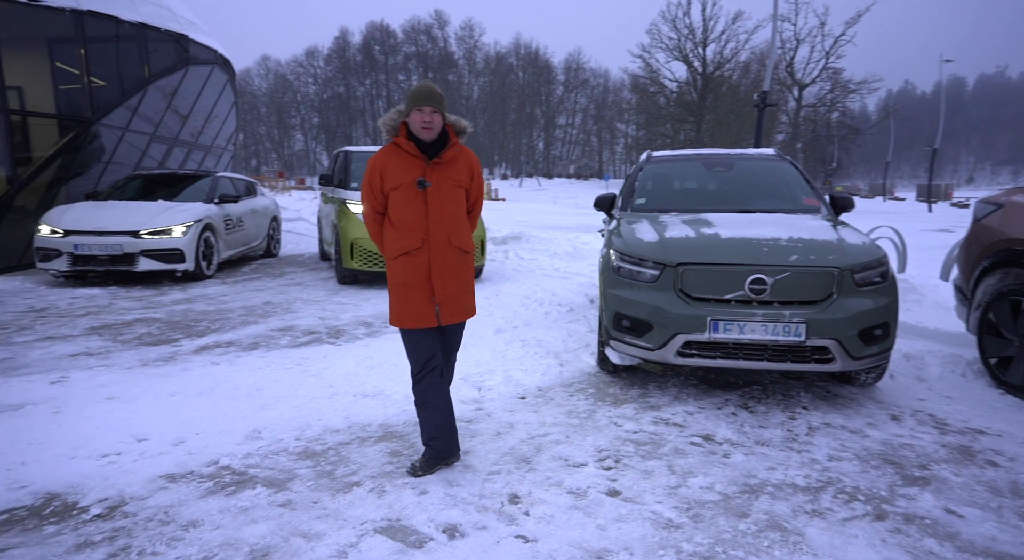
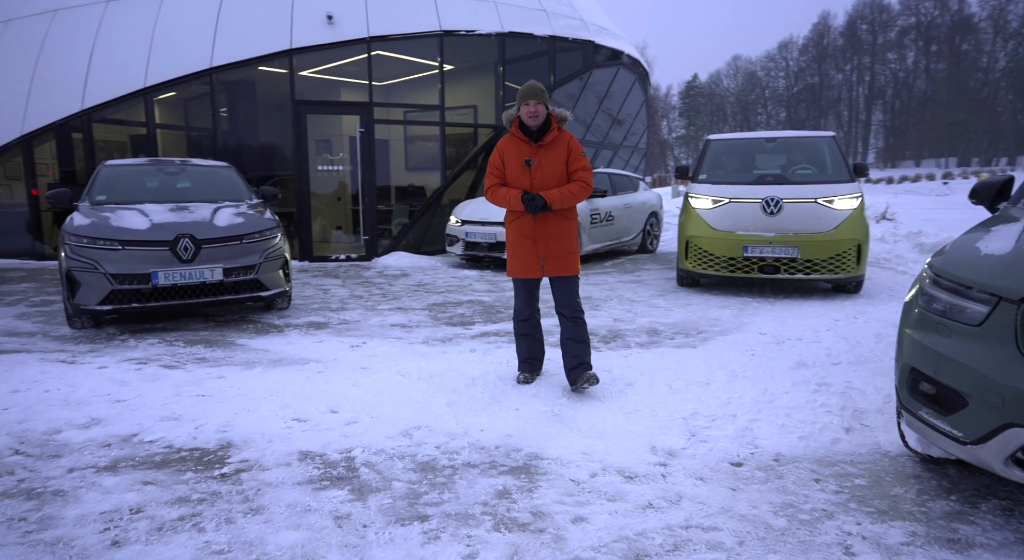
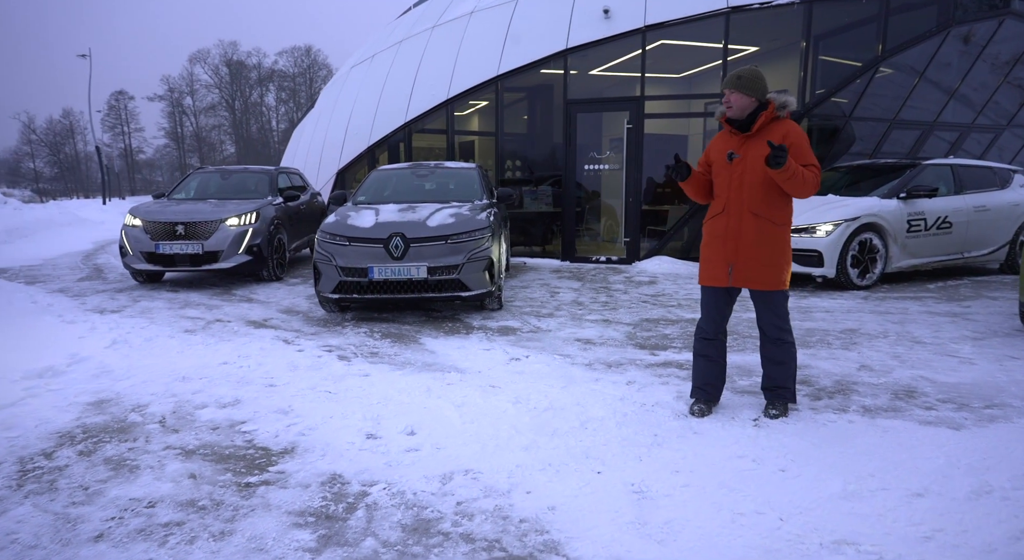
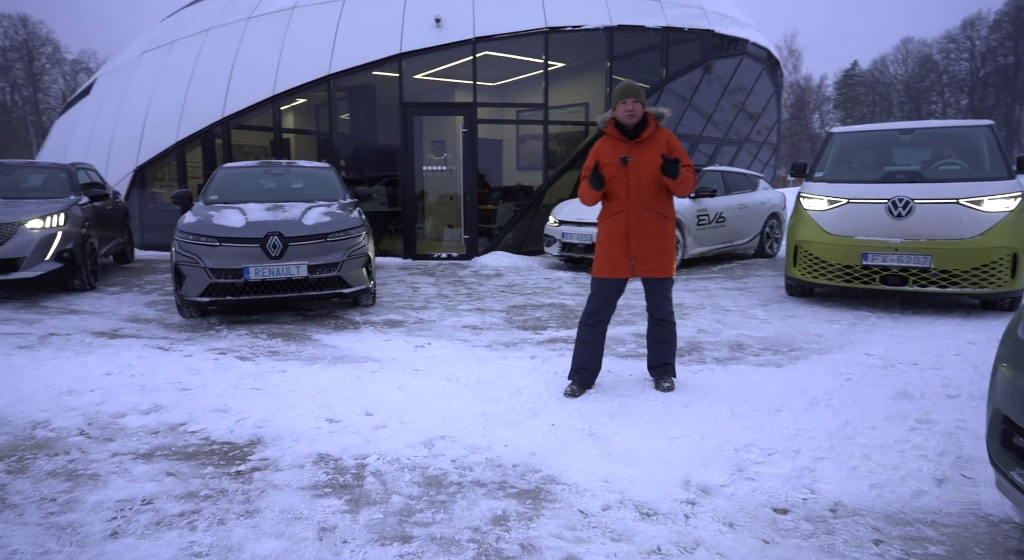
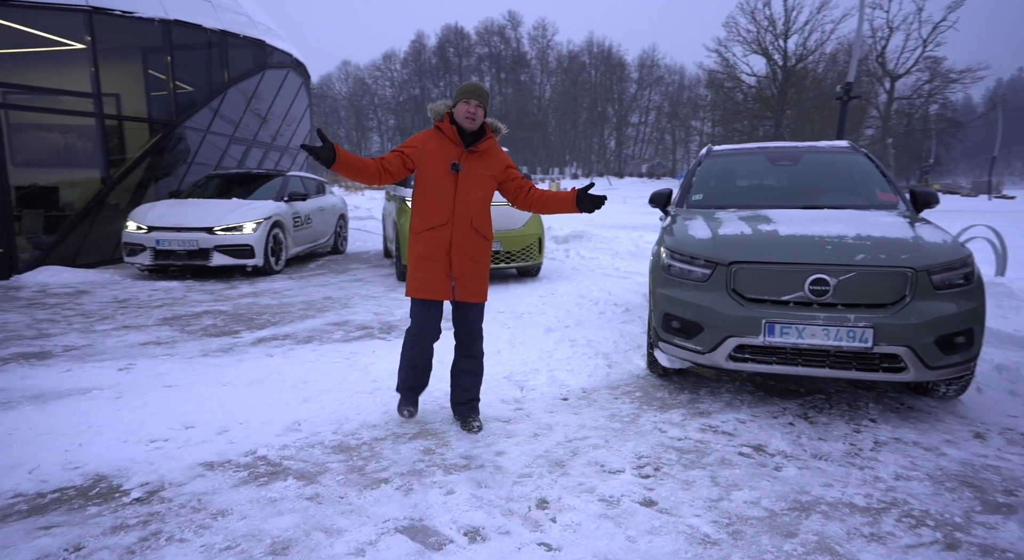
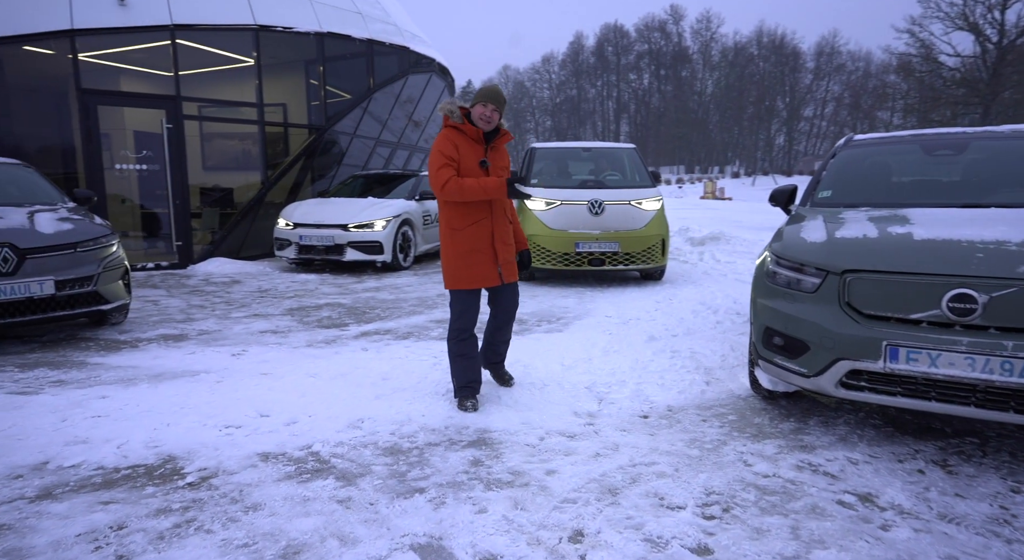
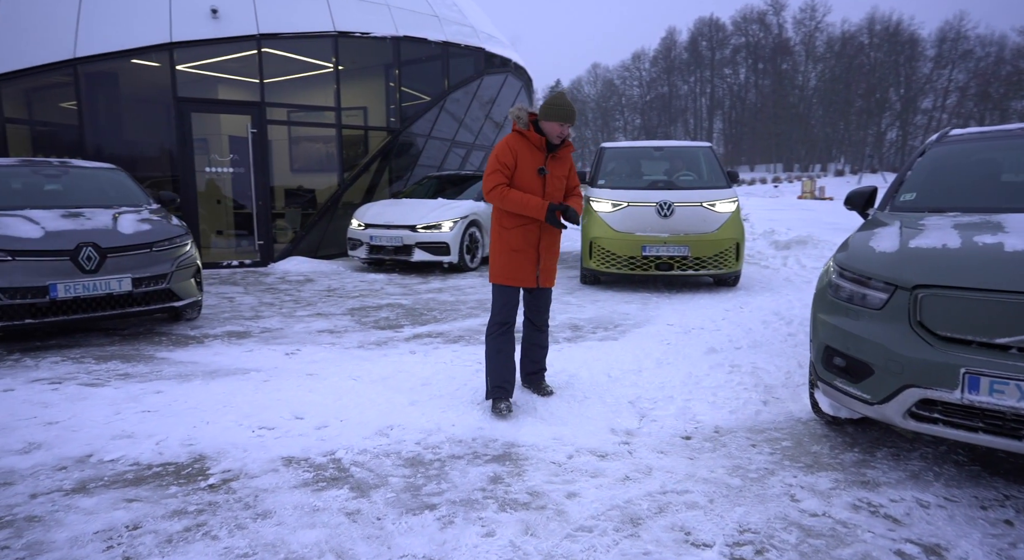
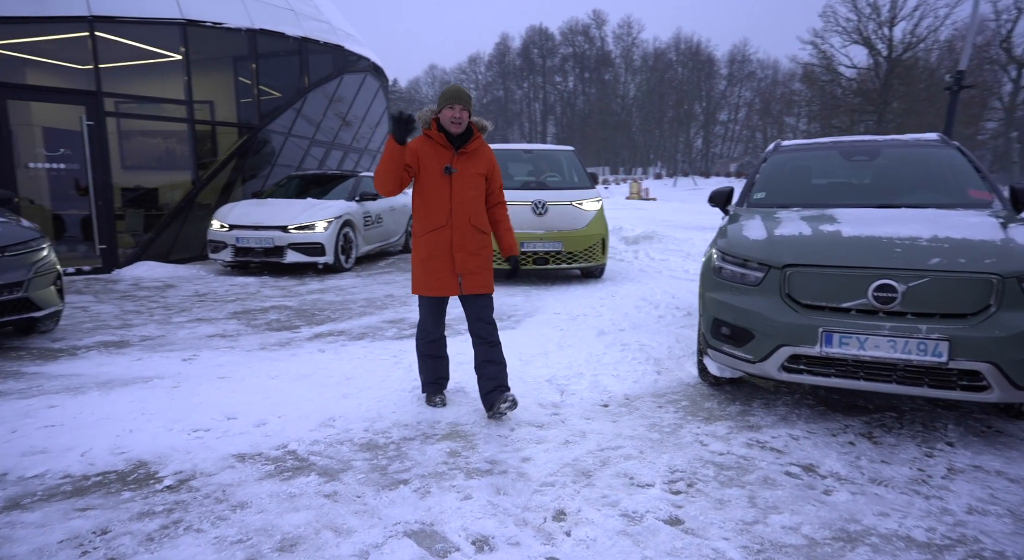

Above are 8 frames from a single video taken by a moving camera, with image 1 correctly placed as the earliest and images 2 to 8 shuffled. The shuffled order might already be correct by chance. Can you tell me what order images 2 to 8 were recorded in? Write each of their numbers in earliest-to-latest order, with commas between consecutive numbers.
5, 8, 6, 7, 2, 4, 3
